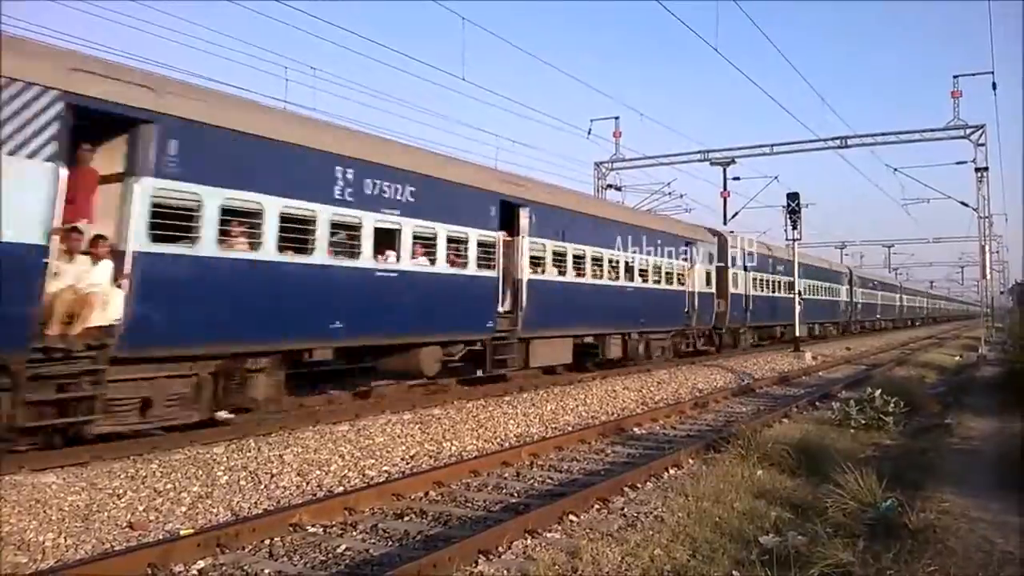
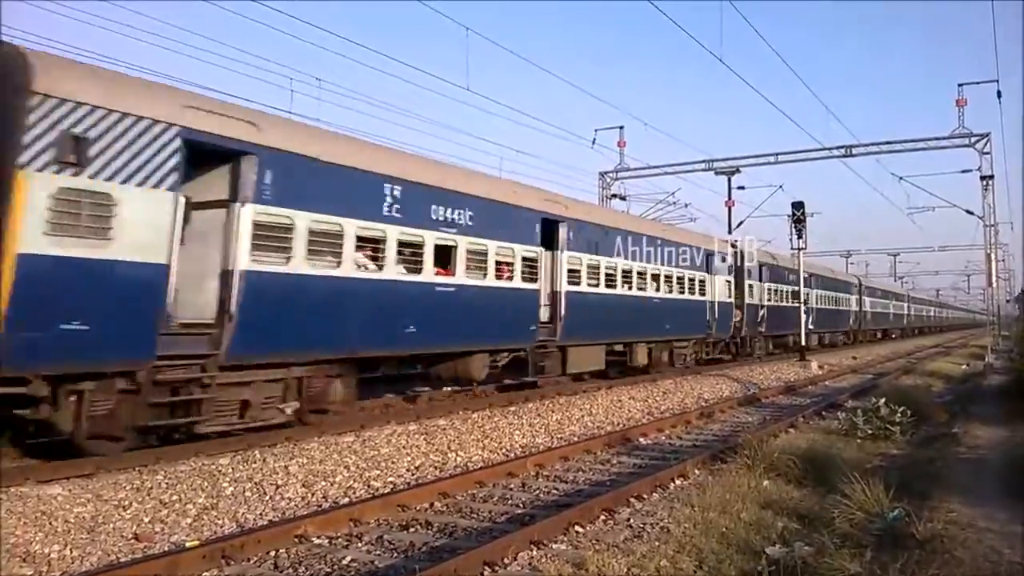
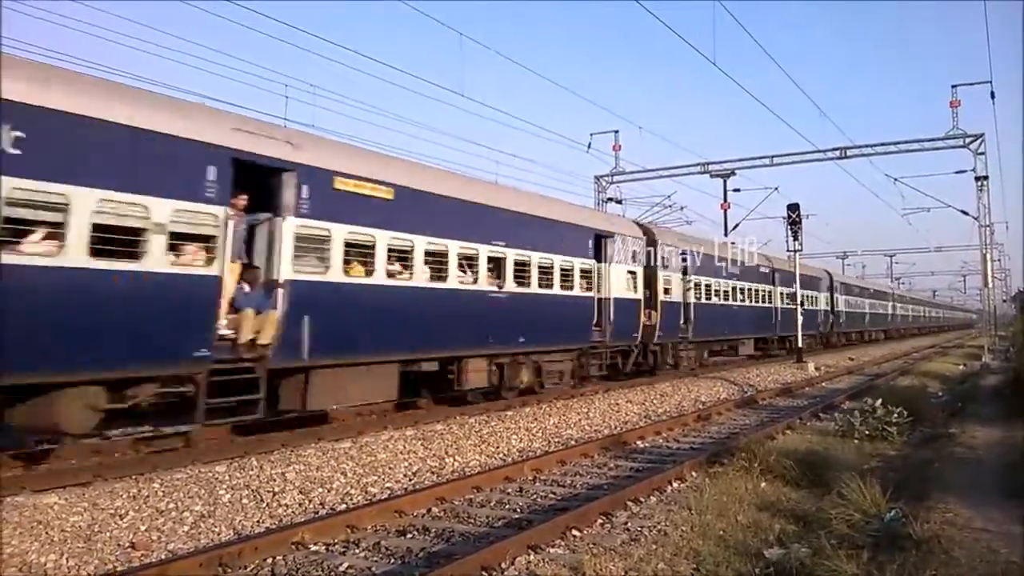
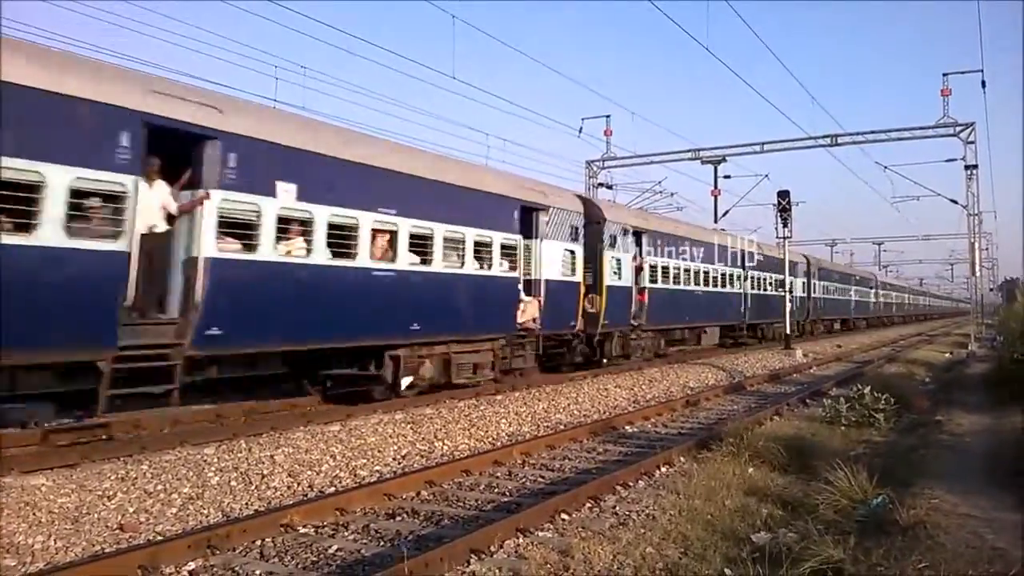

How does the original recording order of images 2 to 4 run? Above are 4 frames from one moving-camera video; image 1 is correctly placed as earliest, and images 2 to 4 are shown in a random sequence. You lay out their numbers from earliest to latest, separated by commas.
2, 4, 3
